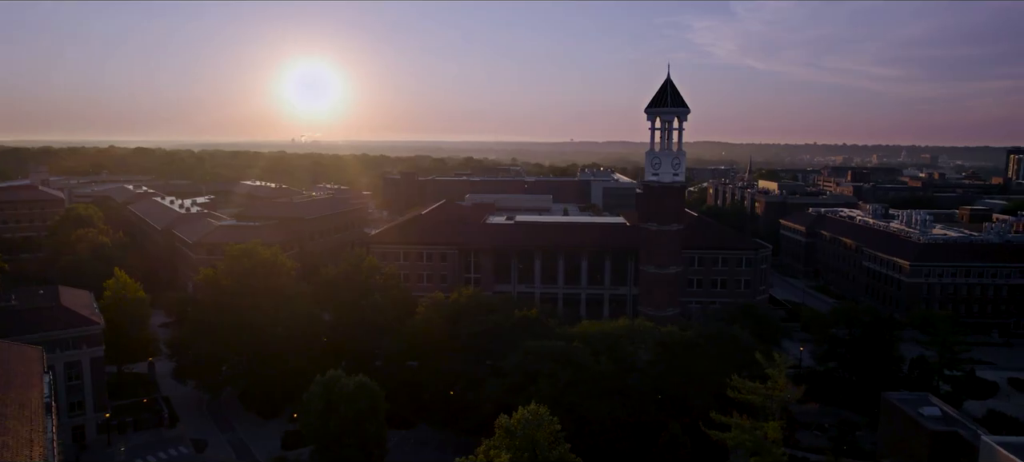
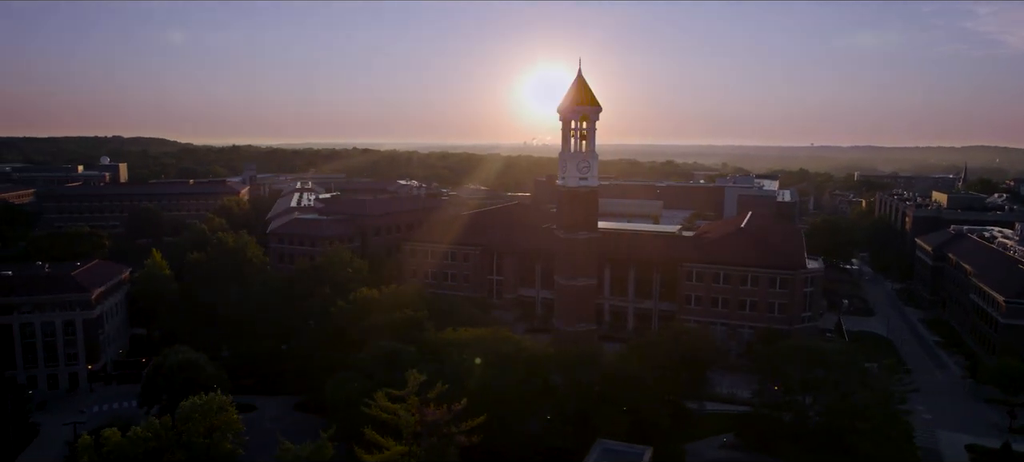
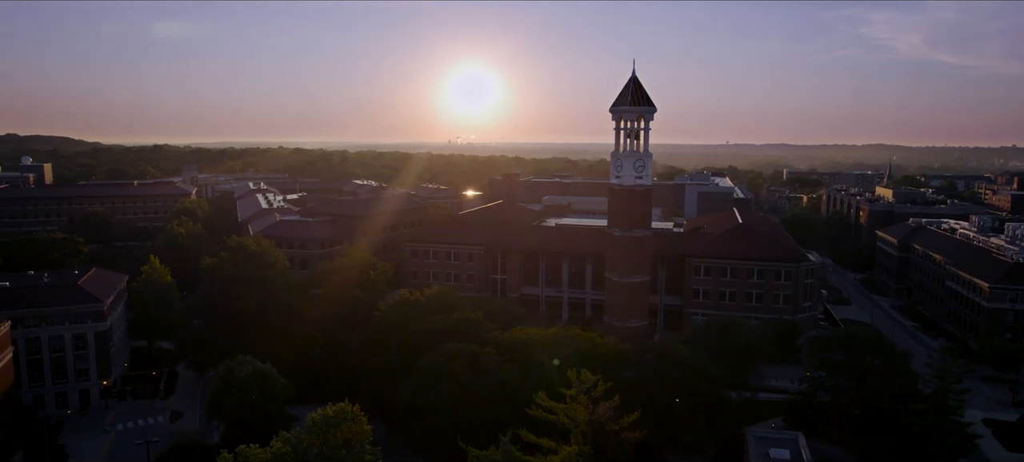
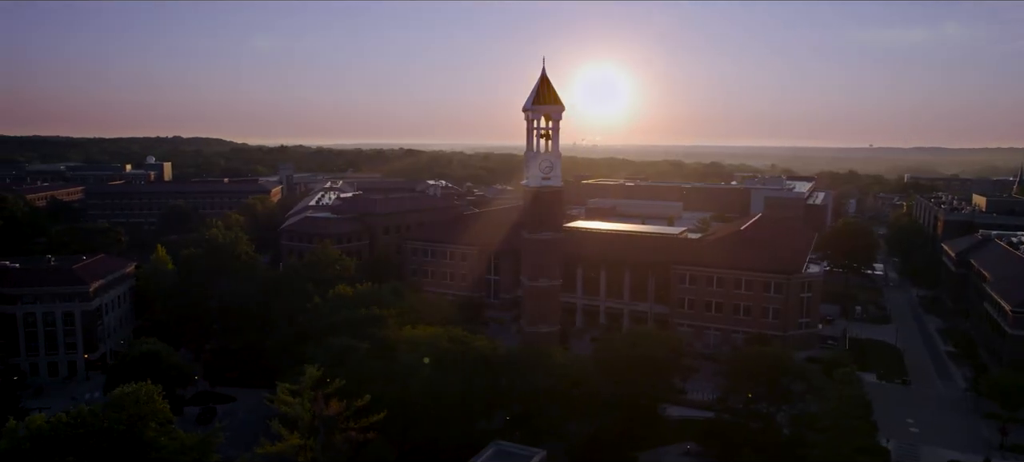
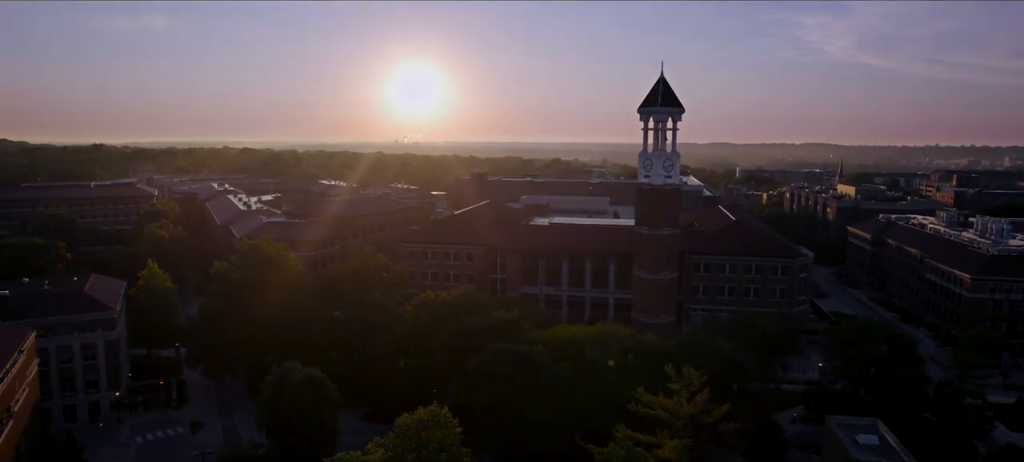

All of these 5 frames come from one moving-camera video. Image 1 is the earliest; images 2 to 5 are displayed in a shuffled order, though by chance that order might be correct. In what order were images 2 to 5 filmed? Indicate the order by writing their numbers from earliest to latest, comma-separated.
5, 3, 2, 4
